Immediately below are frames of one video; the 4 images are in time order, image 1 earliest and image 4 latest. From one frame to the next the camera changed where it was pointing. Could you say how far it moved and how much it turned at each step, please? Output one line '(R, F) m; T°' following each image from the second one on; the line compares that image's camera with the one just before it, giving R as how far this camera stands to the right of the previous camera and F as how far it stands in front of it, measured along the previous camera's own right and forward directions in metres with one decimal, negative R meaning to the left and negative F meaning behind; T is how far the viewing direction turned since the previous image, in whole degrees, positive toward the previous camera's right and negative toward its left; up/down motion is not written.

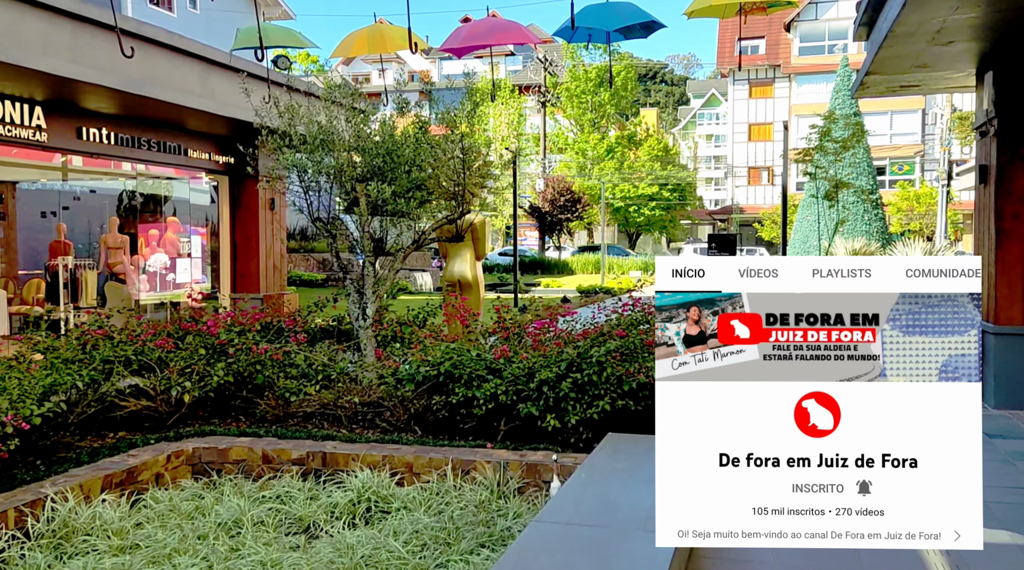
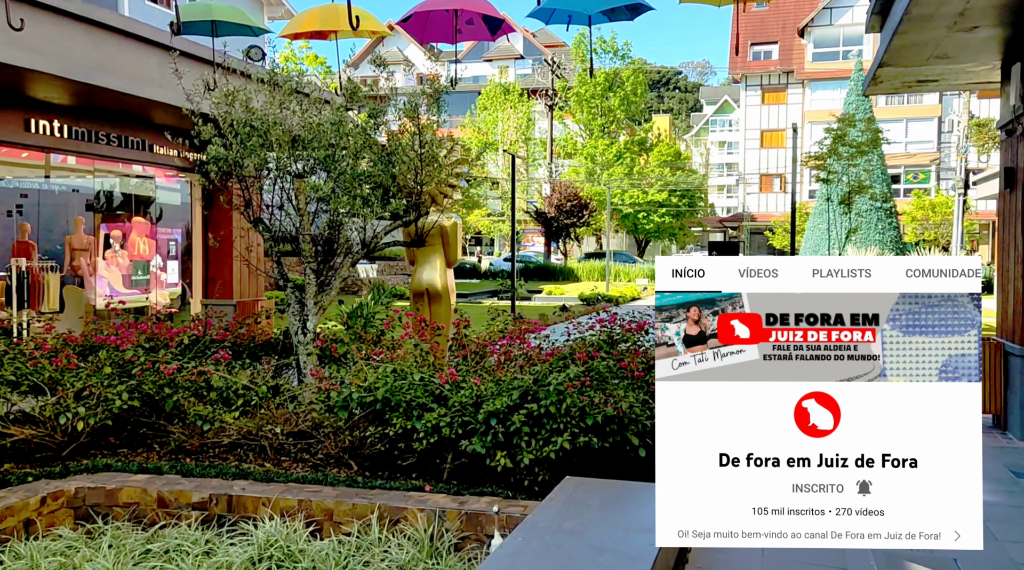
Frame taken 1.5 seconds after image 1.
(+0.4, +0.9) m; -1°
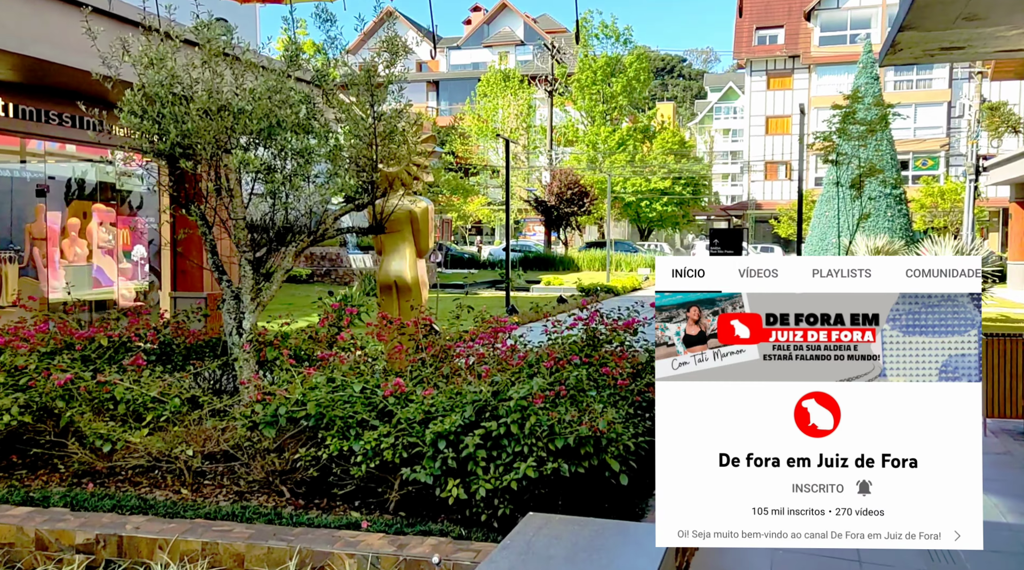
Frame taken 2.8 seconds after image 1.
(+0.2, +0.9) m; 0°
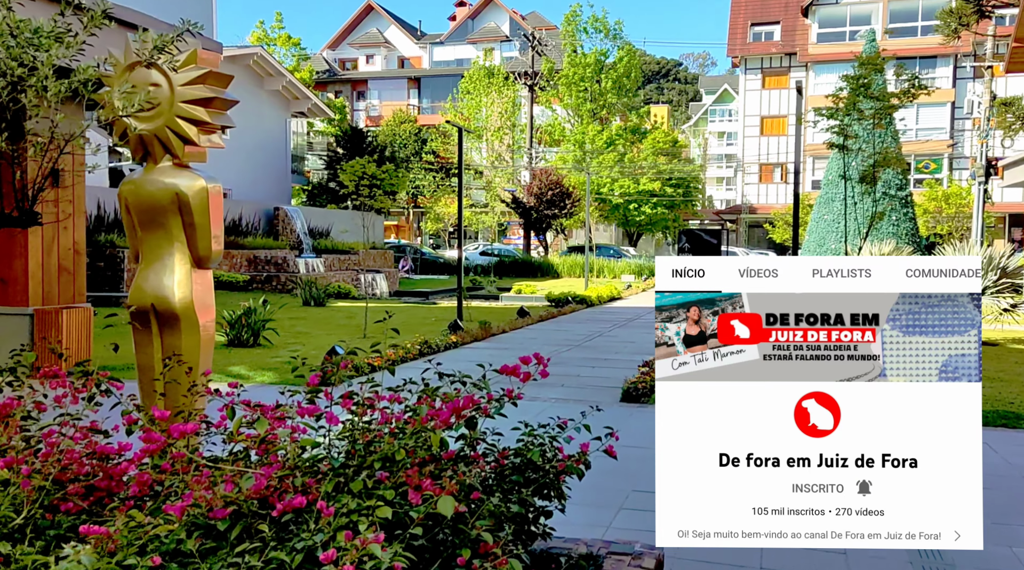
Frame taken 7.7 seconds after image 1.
(+0.9, +3.0) m; 0°
